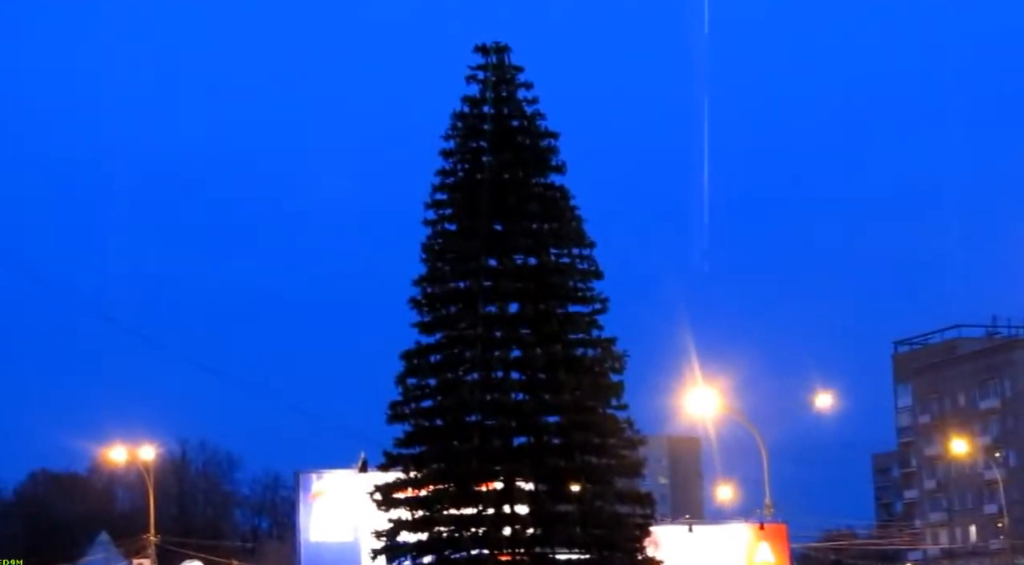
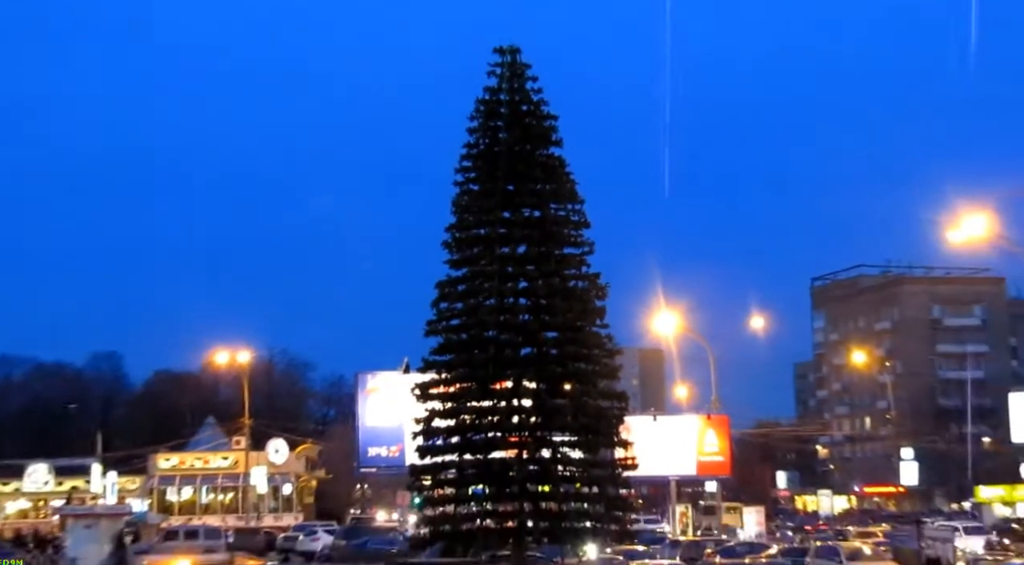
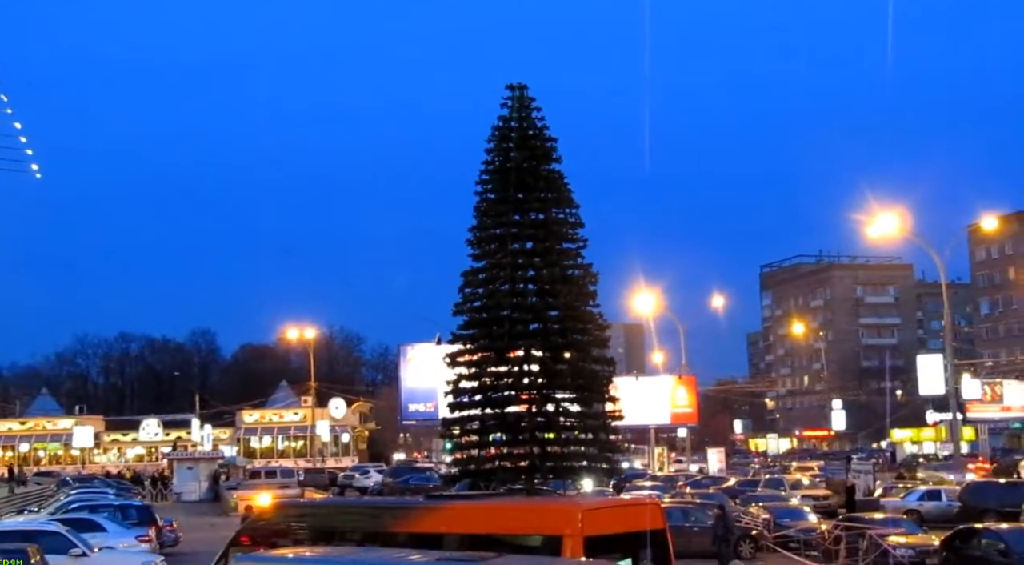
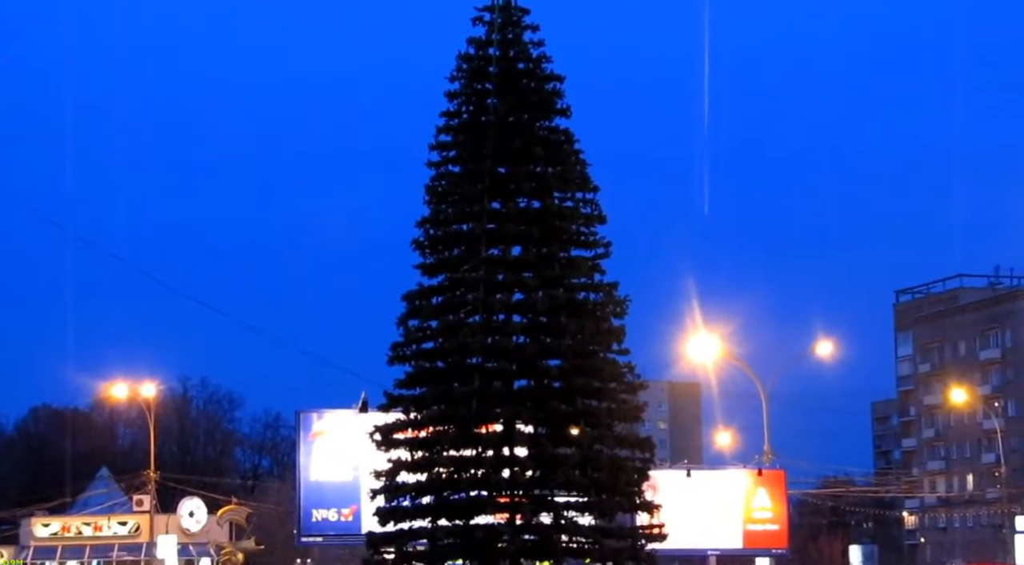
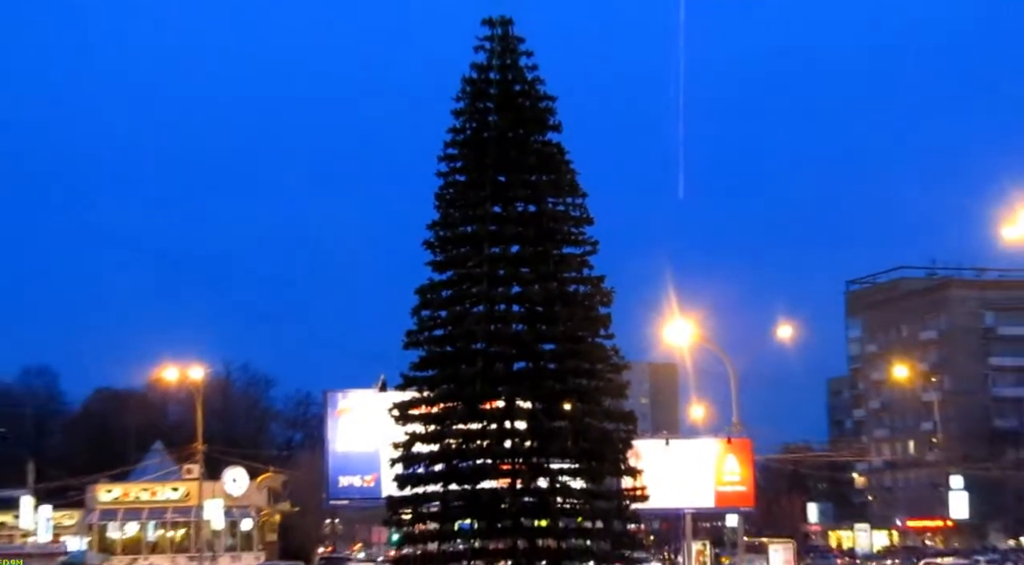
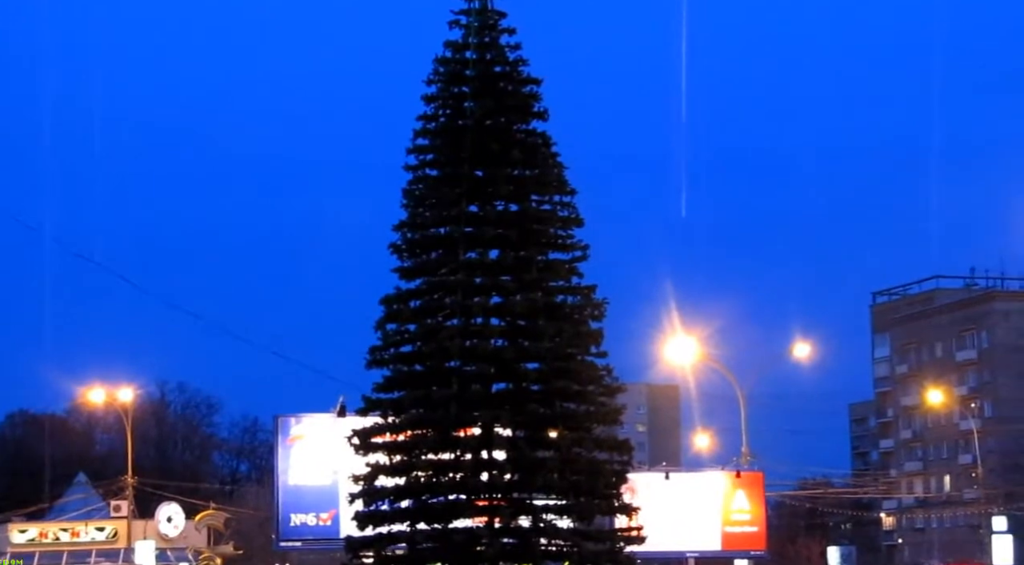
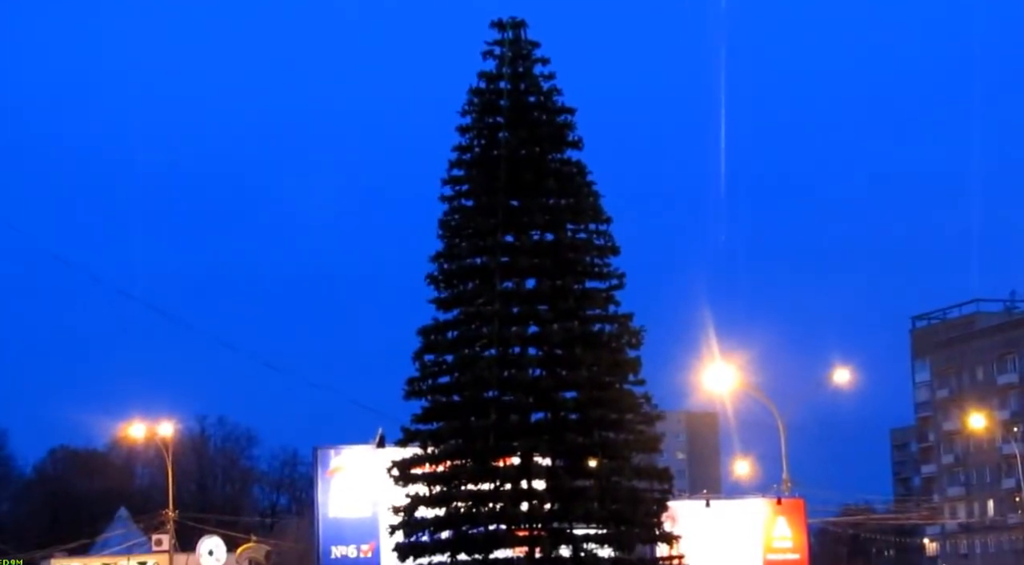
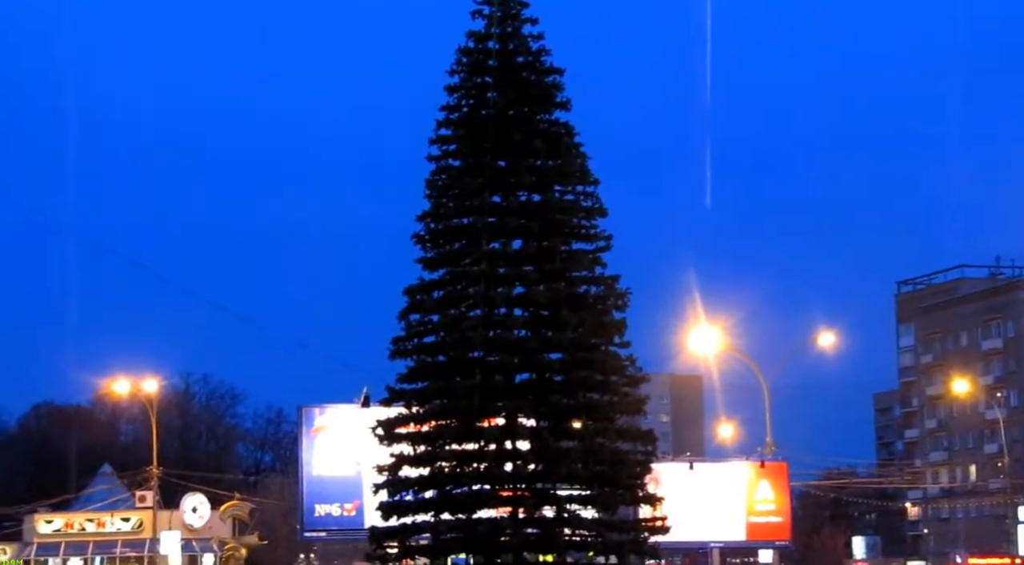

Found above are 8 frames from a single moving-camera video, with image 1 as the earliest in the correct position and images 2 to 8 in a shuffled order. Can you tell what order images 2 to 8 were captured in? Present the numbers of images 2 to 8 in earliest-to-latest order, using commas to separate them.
7, 4, 6, 8, 5, 2, 3
